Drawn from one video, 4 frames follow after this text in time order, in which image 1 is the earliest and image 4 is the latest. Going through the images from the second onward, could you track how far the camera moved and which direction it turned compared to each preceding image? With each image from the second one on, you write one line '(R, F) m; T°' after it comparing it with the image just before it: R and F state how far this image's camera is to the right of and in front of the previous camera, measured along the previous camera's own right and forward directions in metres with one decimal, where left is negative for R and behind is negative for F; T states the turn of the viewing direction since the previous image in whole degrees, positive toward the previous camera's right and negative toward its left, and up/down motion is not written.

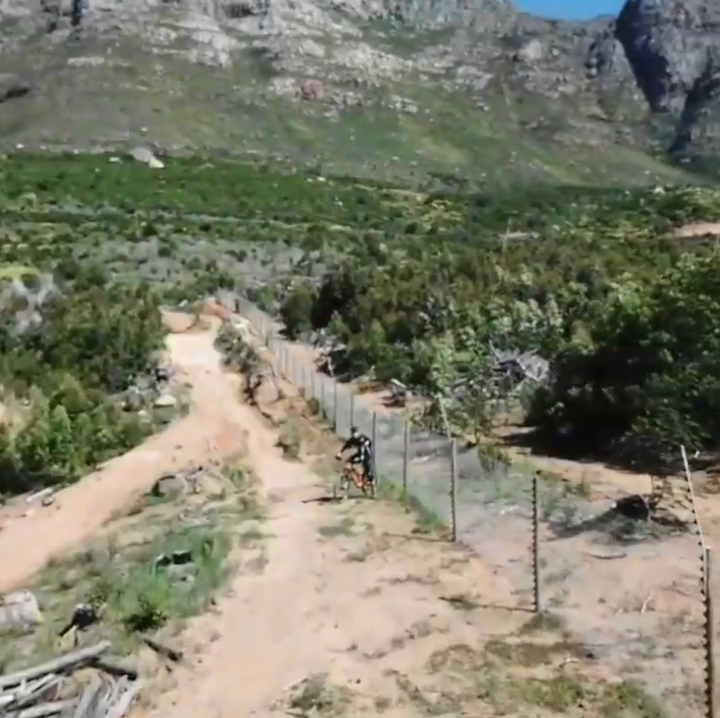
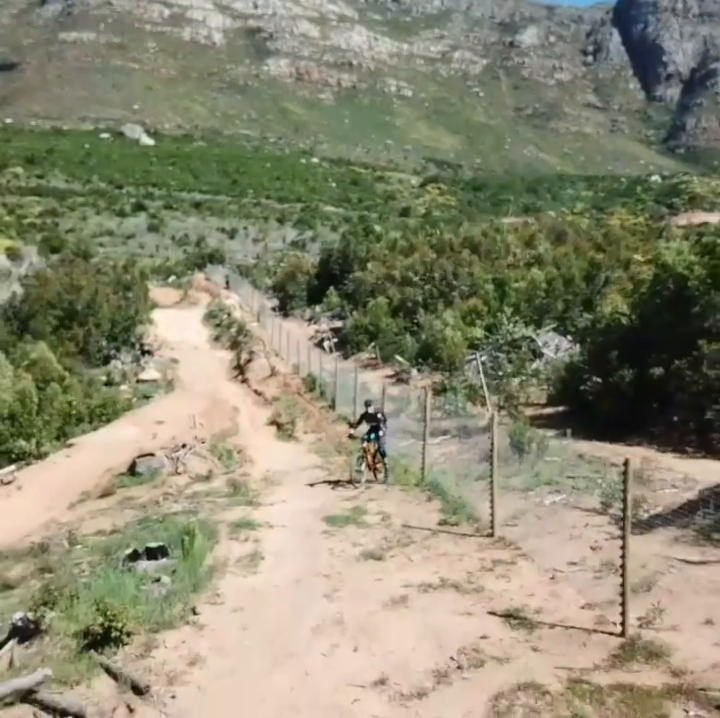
(-0.3, +2.2) m; +1°
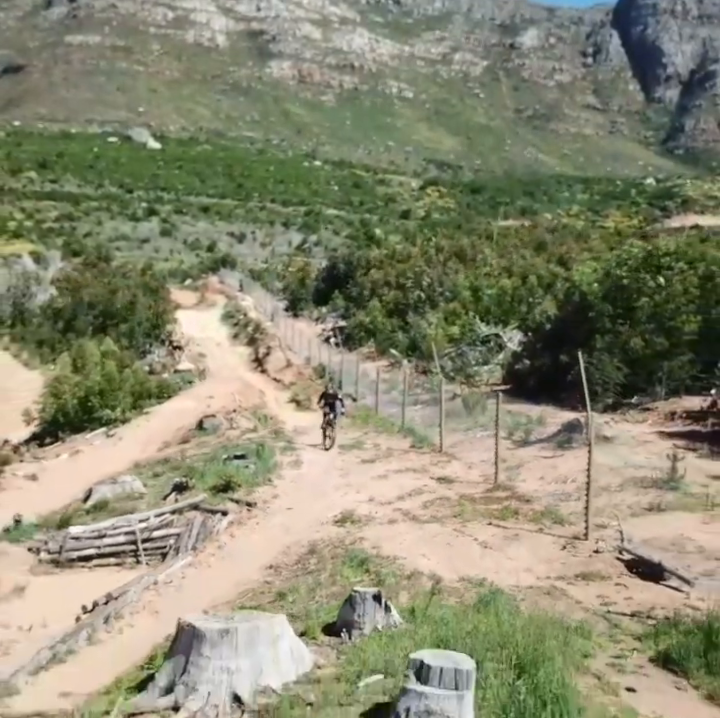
(0.0, -6.2) m; 0°
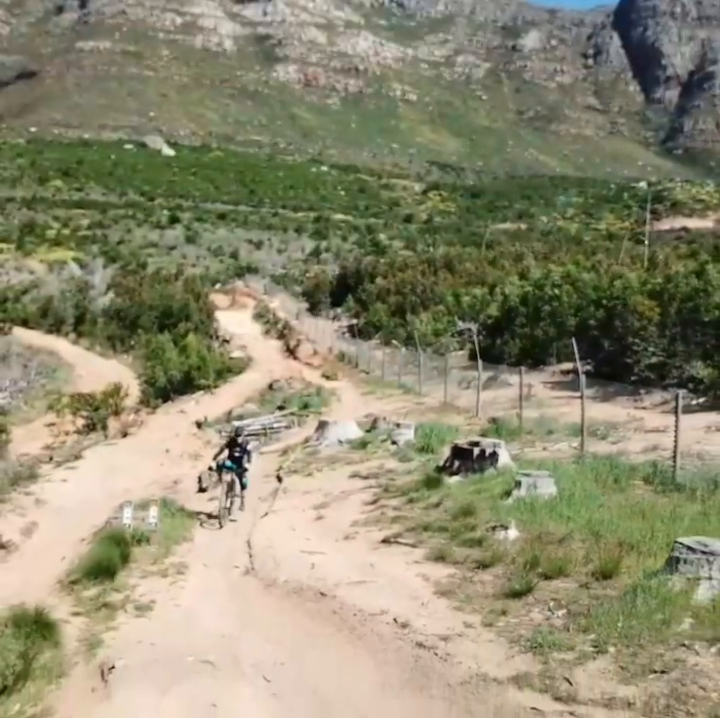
(-0.3, -12.3) m; 0°
